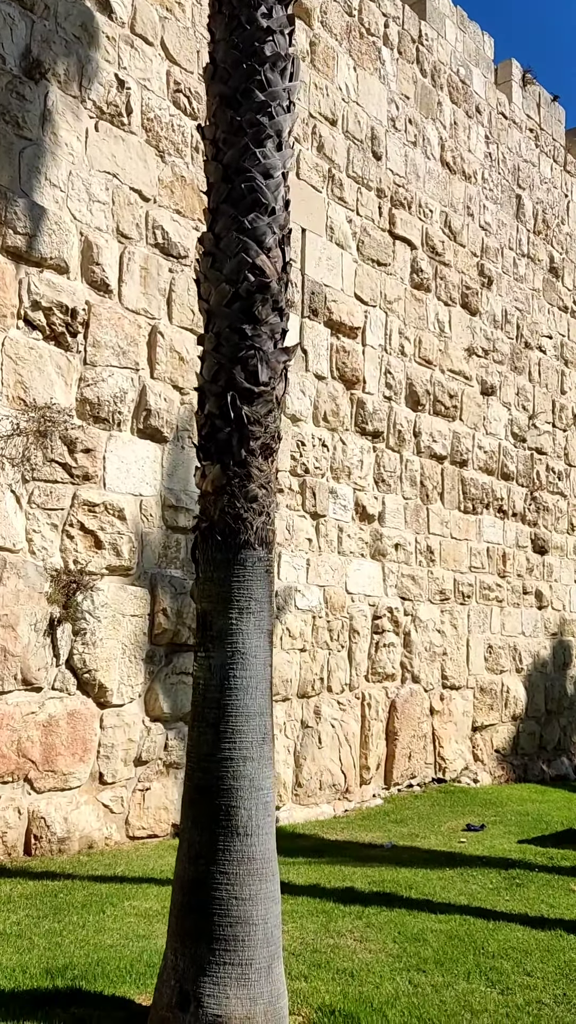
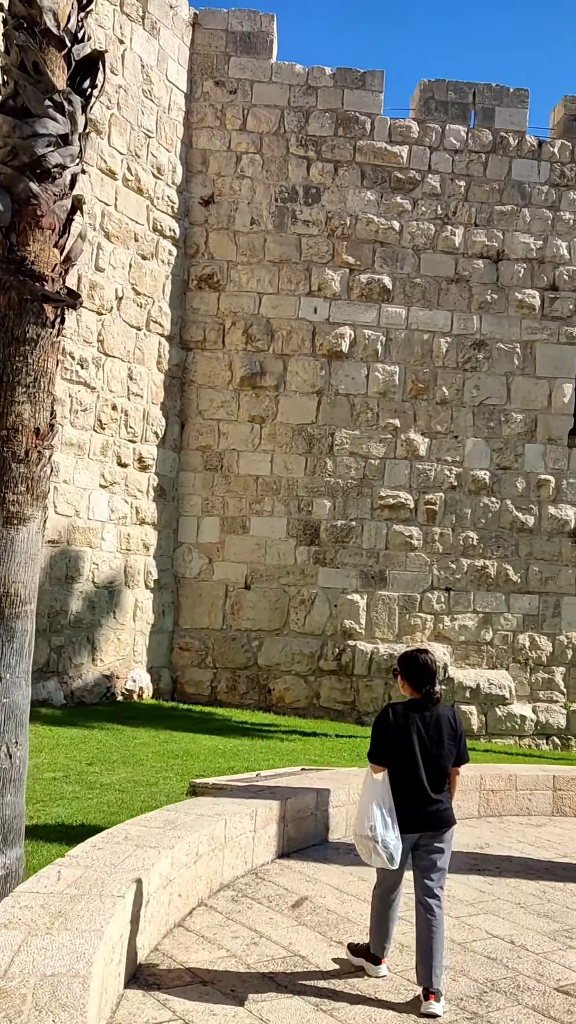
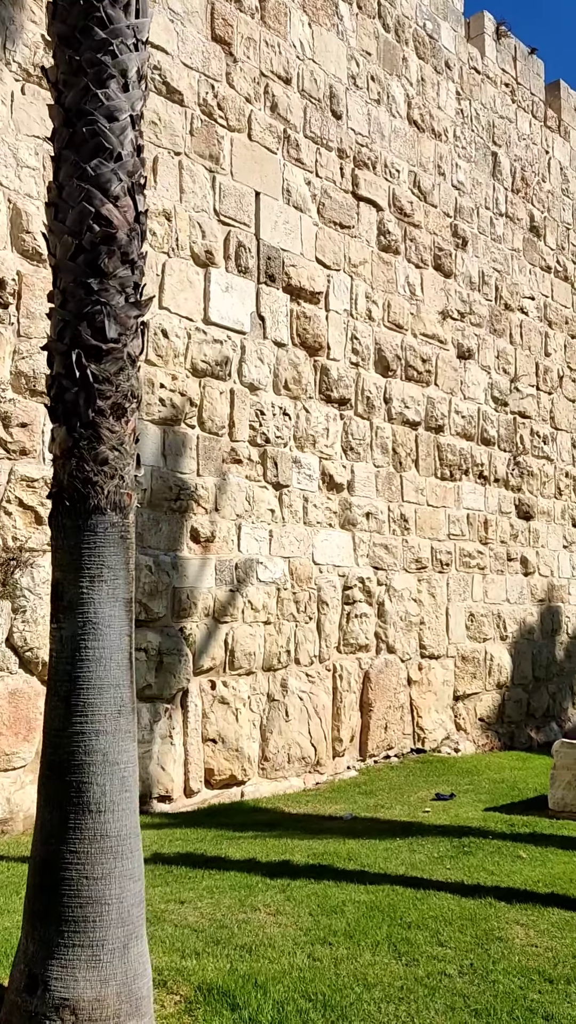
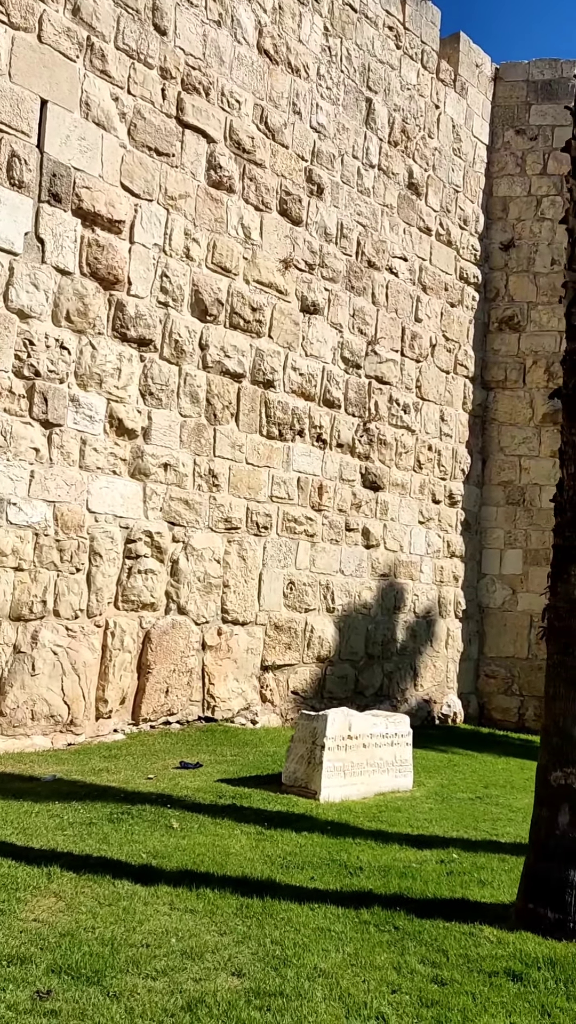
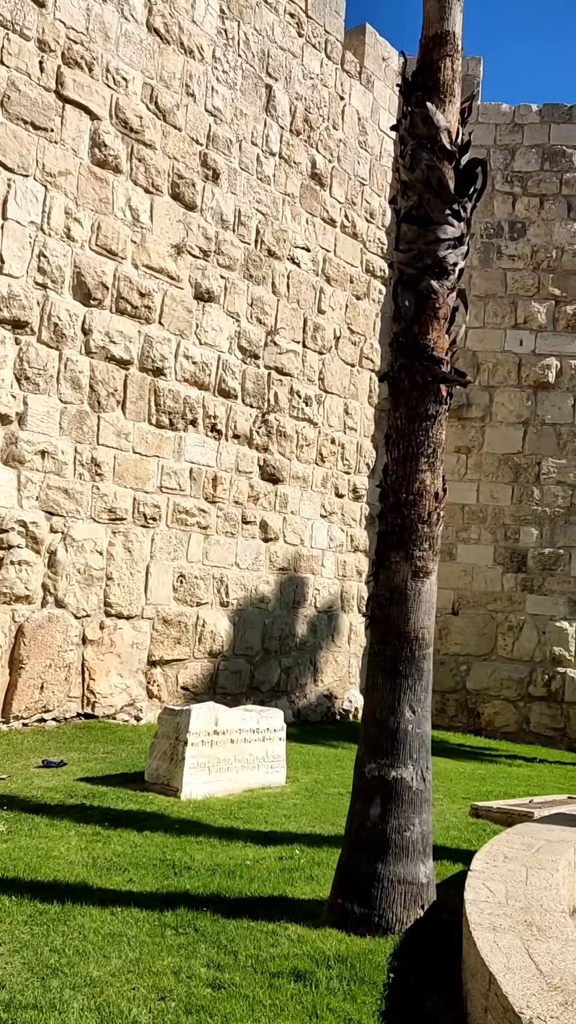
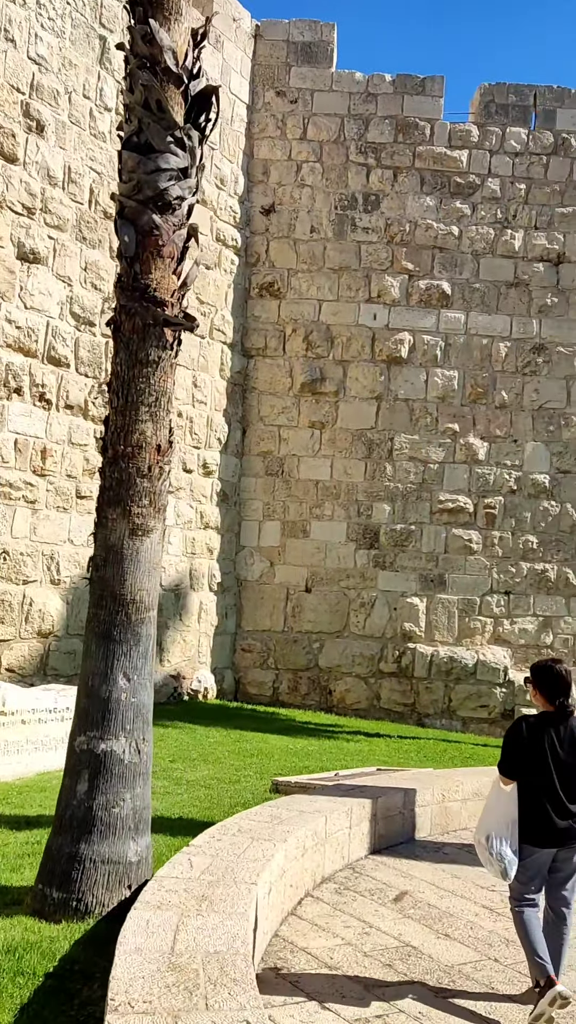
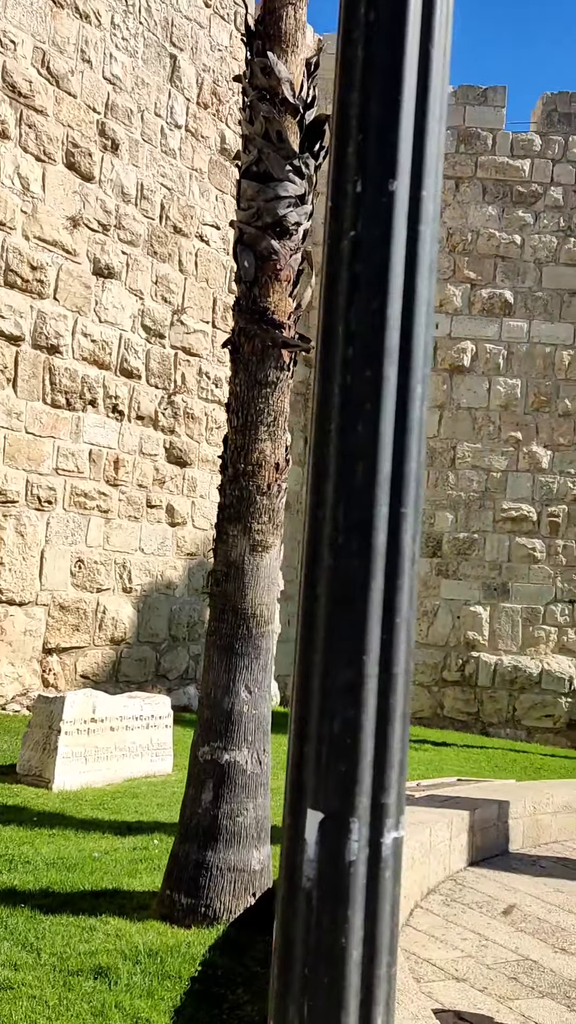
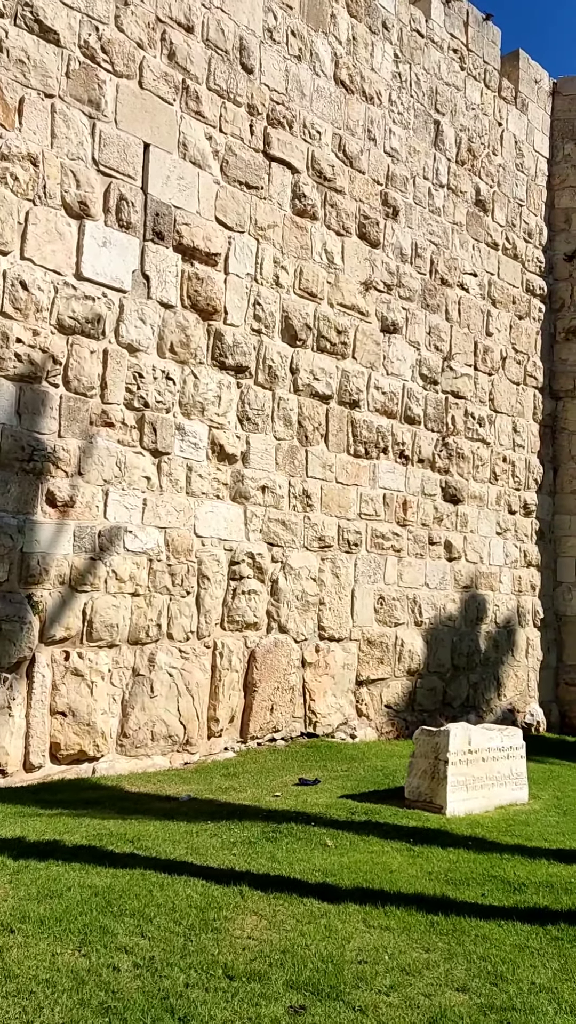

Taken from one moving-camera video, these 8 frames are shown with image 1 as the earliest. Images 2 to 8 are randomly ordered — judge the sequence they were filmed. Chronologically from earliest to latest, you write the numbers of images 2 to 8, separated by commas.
3, 8, 4, 5, 7, 6, 2
